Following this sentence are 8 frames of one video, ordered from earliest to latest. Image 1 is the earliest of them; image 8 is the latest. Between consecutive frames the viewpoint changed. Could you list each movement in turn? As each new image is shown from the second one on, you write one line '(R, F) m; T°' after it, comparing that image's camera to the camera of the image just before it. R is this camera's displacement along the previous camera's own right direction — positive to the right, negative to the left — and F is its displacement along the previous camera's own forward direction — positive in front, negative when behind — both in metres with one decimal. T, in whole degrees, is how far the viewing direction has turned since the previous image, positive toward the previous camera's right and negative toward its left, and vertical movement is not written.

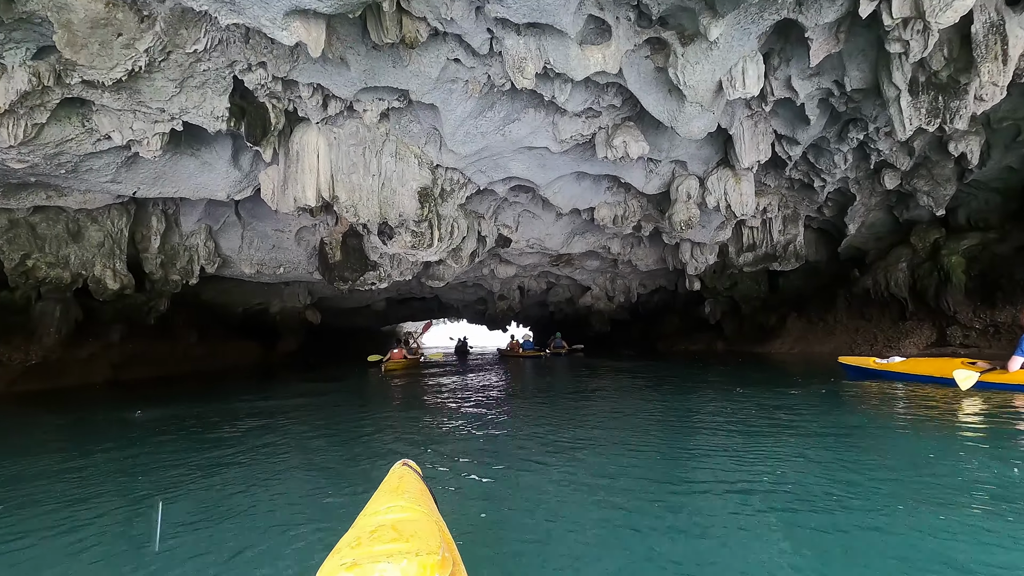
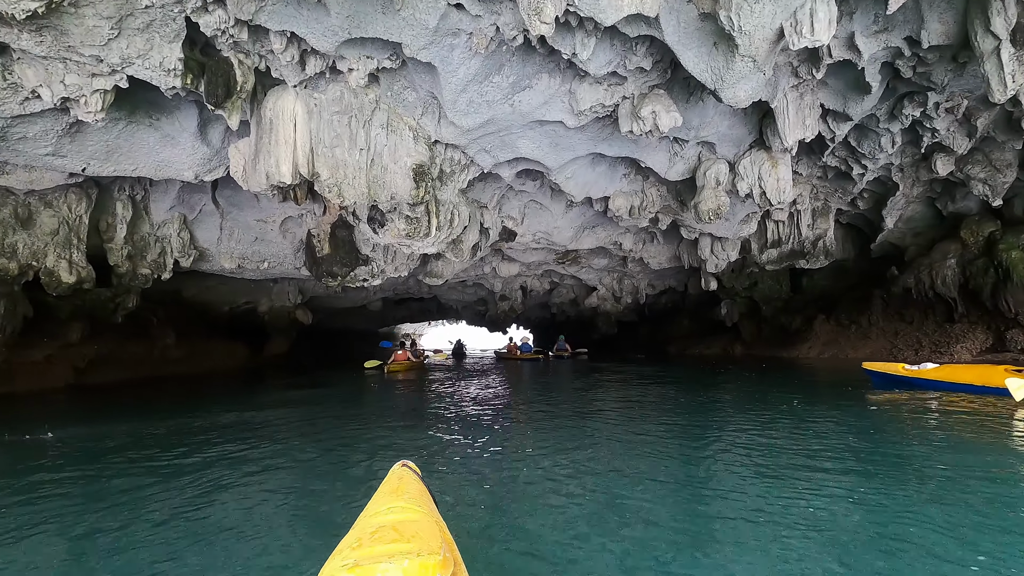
(-0.1, +1.2) m; 0°
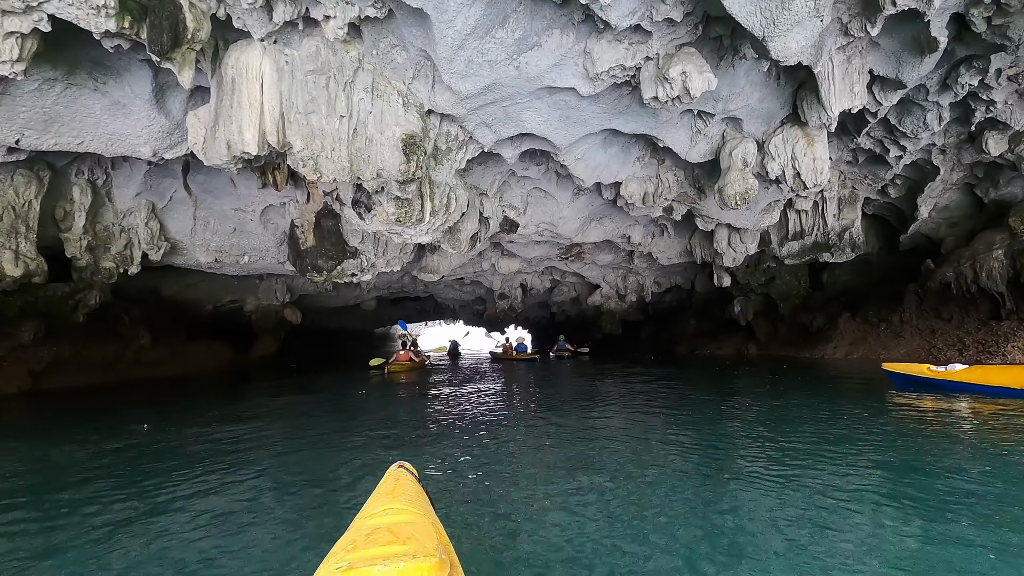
(-0.1, +1.0) m; 0°
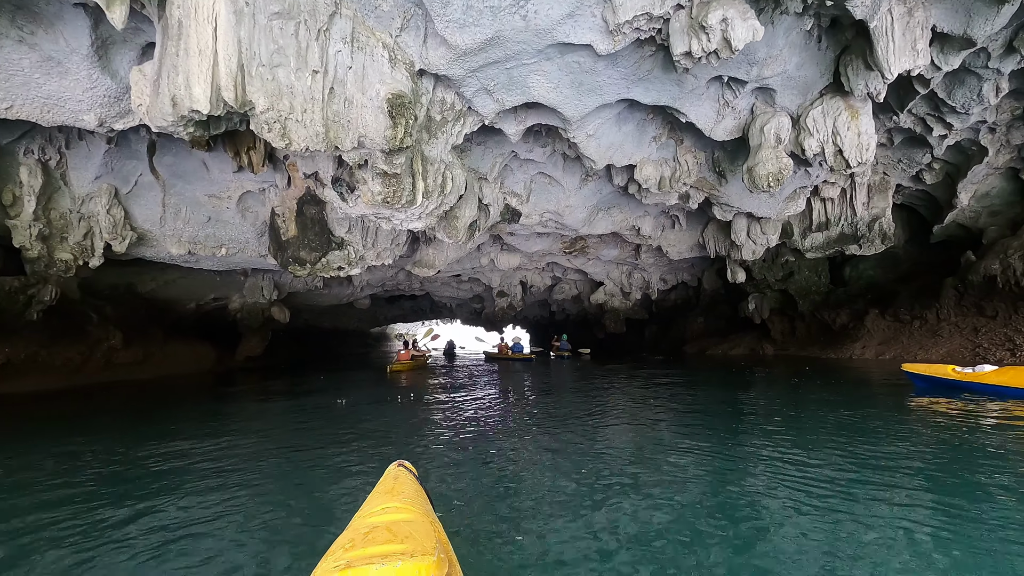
(-0.1, +1.0) m; 0°
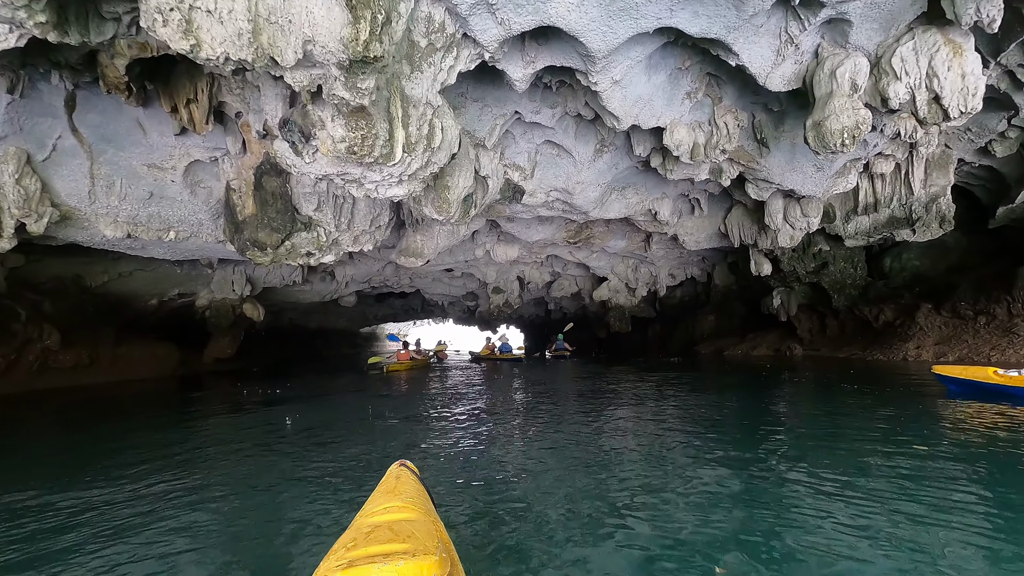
(-0.2, +1.6) m; +1°
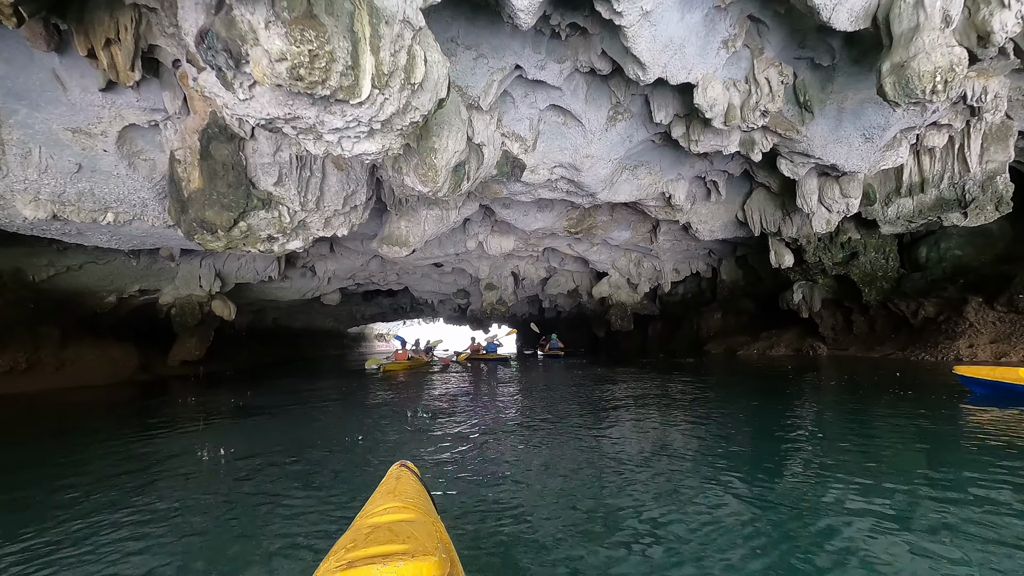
(-0.1, +1.3) m; +1°
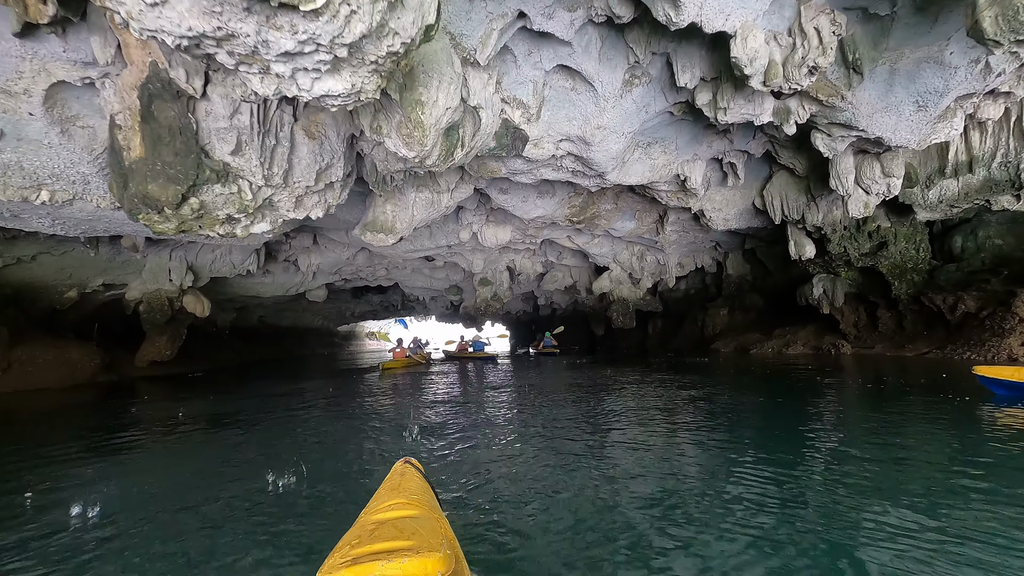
(-0.1, +1.0) m; +1°
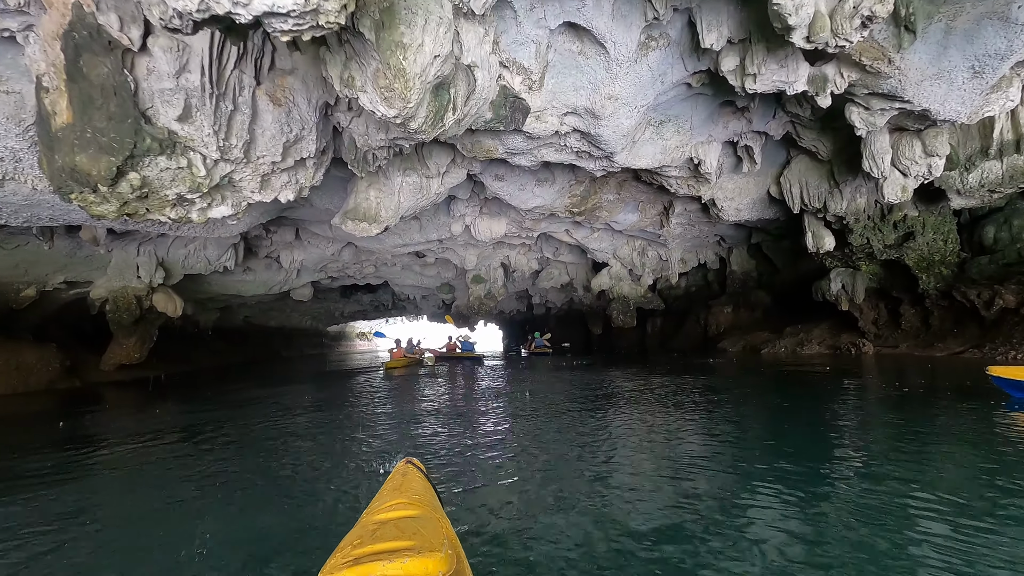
(-0.1, +0.9) m; +1°
